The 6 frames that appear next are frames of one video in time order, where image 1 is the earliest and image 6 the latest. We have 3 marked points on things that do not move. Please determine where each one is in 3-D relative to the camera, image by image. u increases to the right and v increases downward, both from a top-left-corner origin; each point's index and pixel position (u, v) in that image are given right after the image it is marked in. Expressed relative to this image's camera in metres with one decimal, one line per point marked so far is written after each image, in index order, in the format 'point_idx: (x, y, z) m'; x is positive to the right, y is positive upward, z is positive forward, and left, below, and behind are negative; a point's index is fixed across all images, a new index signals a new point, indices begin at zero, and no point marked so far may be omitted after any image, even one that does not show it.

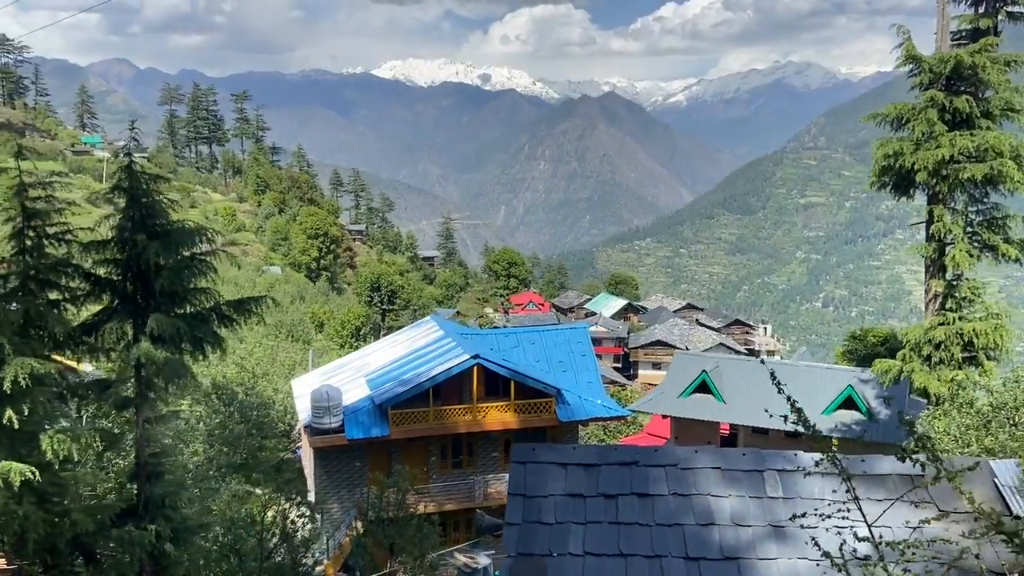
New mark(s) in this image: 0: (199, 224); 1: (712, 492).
0: (-3.3, +0.7, +7.3) m
1: (+1.4, -1.4, +4.7) m
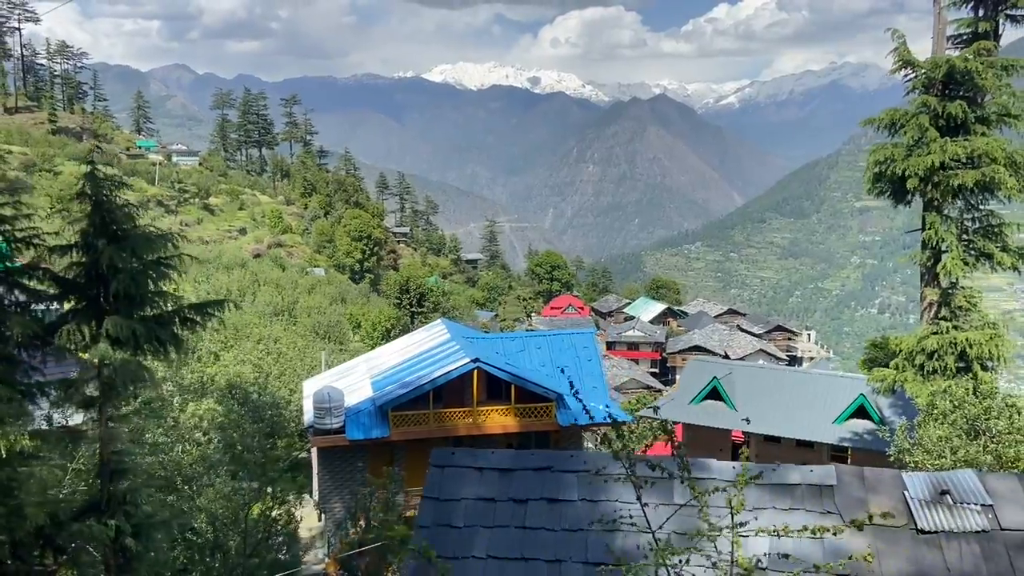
0: (-3.7, +0.6, +7.6) m
1: (+0.7, -1.4, +4.8) m
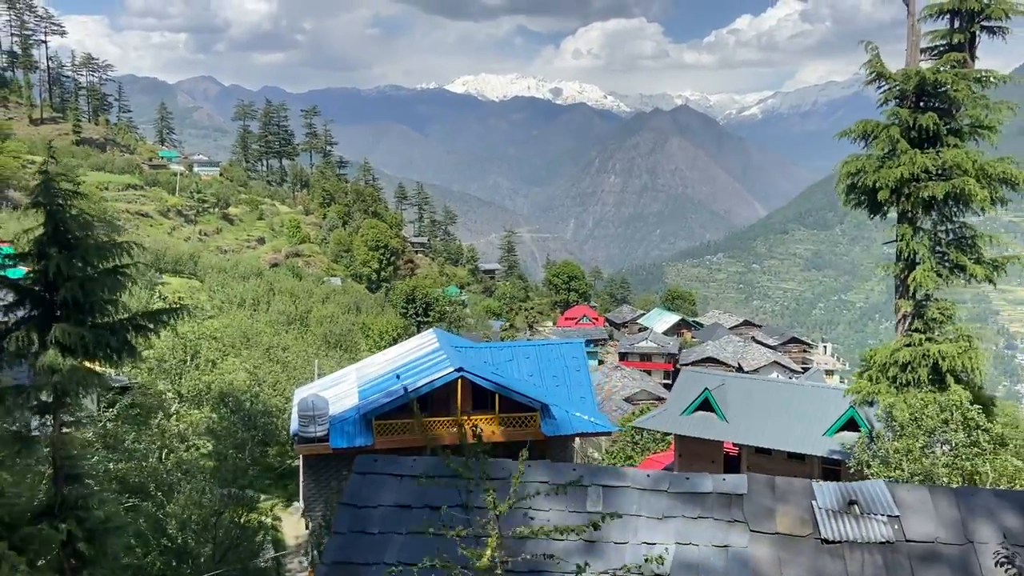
0: (-4.3, +0.5, +7.7) m
1: (+0.2, -1.5, +4.8) m
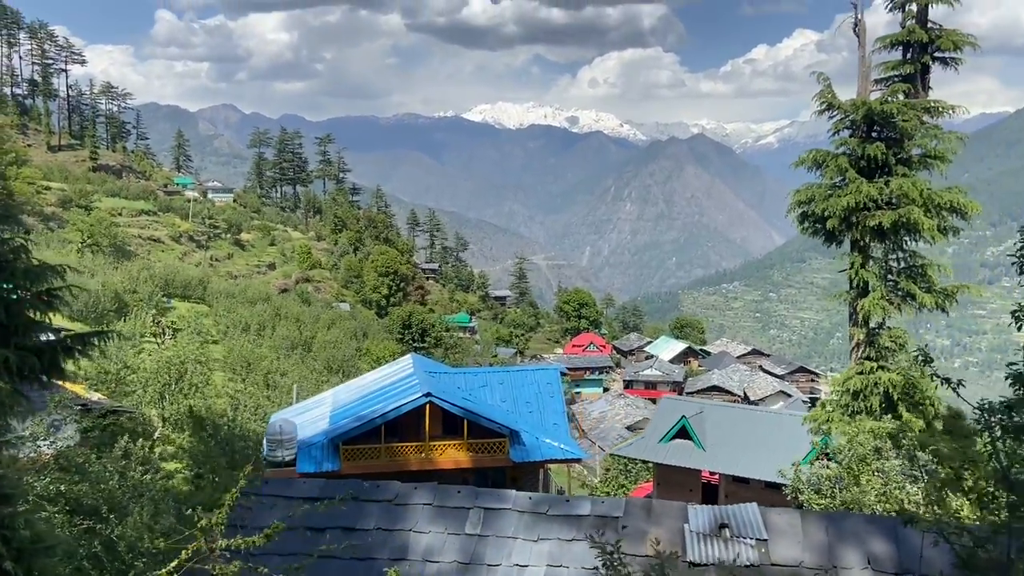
0: (-5.1, +0.3, +7.9) m
1: (-0.7, -1.6, +4.9) m
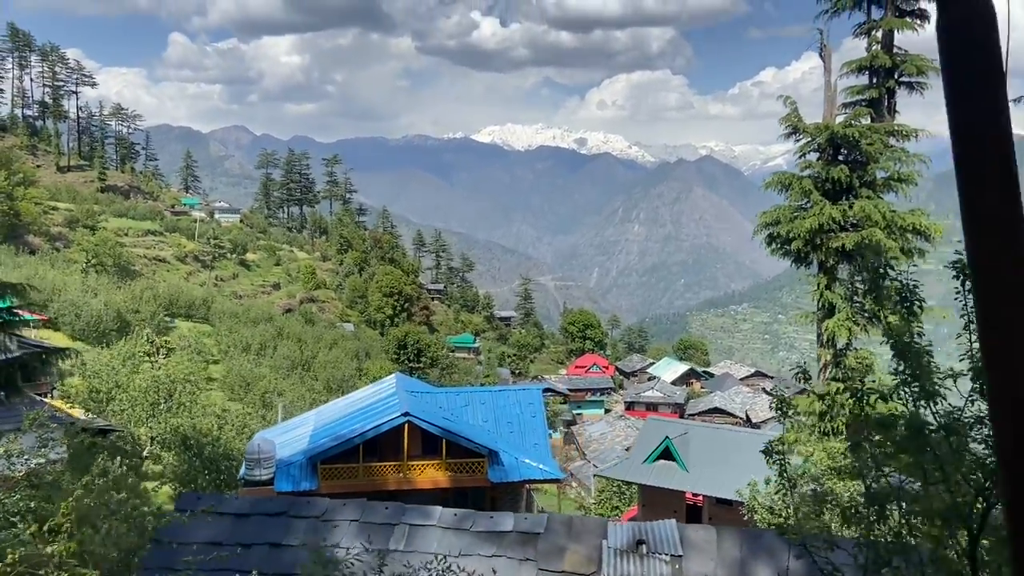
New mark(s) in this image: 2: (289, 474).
0: (-5.6, +0.1, +8.0) m
1: (-1.2, -1.8, +4.9) m
2: (-5.1, -4.3, +16.3) m
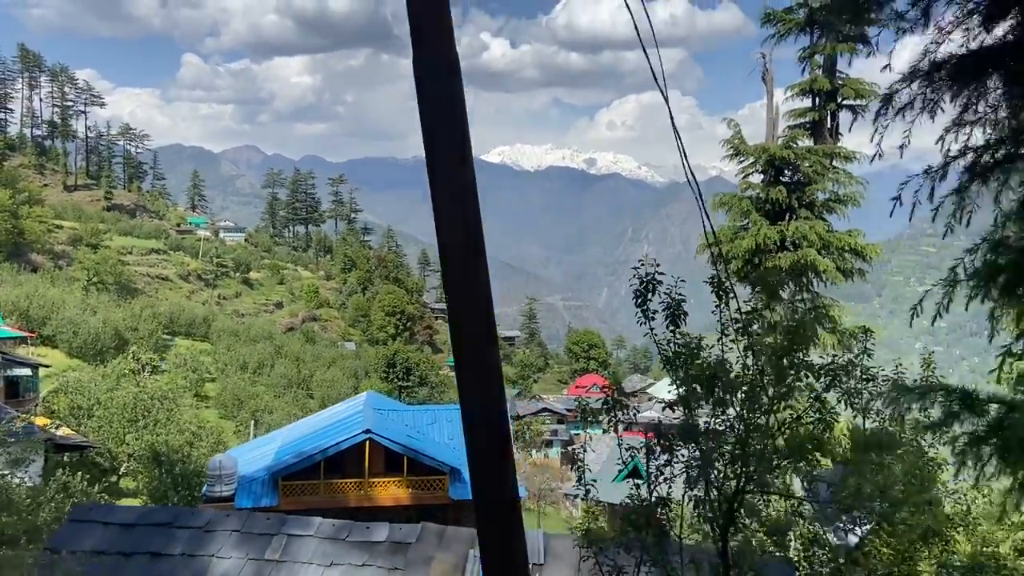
0: (-6.5, -0.1, +8.2) m
1: (-2.1, -1.9, +5.1) m
2: (-6.0, -4.7, +16.3) m
